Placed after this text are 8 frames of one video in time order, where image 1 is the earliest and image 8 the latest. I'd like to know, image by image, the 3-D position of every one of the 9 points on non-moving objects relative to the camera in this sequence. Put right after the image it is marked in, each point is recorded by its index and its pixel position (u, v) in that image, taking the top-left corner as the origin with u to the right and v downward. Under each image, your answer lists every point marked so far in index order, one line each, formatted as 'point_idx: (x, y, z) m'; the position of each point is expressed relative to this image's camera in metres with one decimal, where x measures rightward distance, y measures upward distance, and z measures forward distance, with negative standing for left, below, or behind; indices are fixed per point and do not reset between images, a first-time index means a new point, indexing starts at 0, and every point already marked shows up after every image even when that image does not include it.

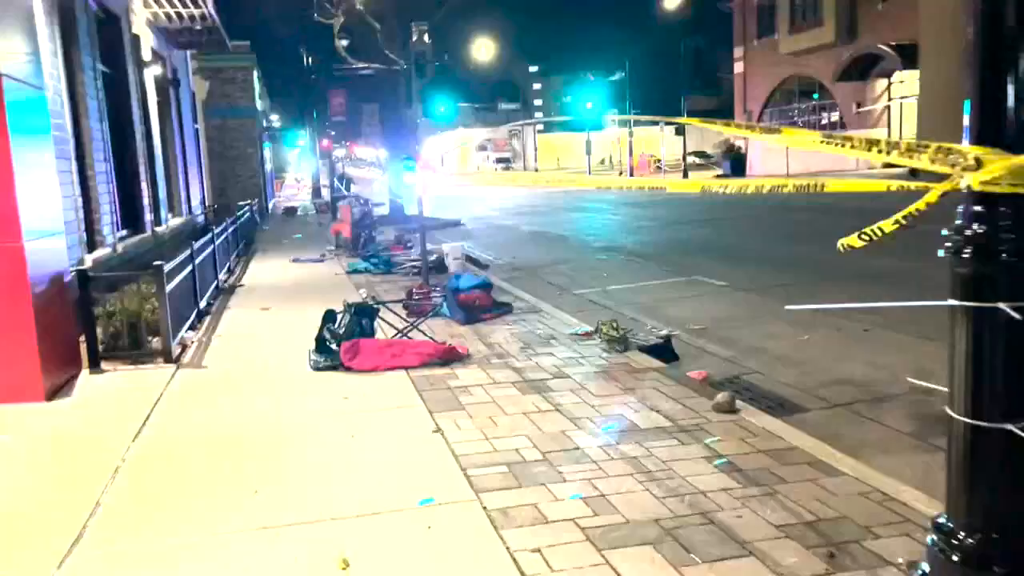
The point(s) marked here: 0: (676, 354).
0: (+1.6, -0.6, +8.1) m
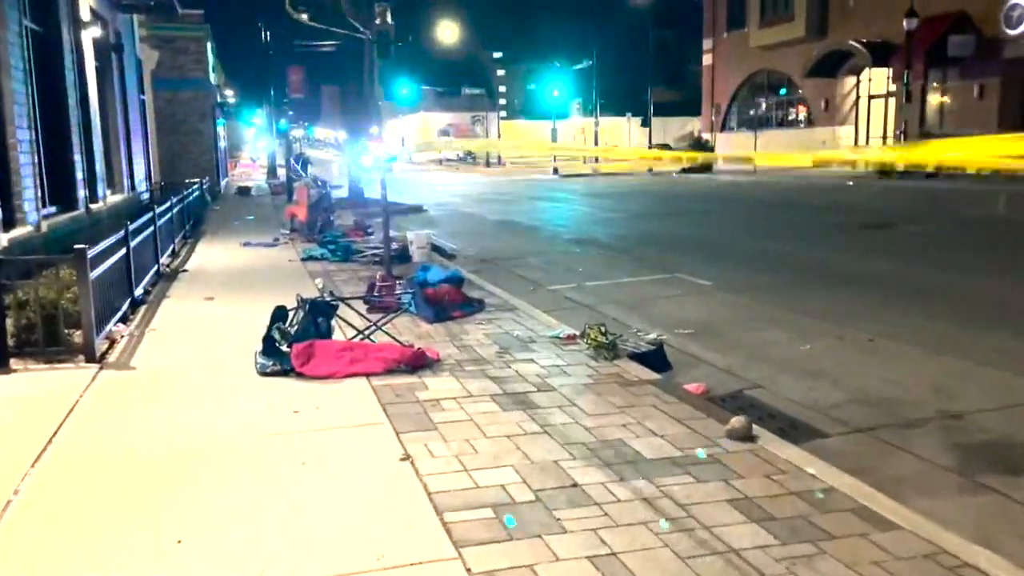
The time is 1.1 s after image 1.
0: (+1.4, -0.7, +7.3) m
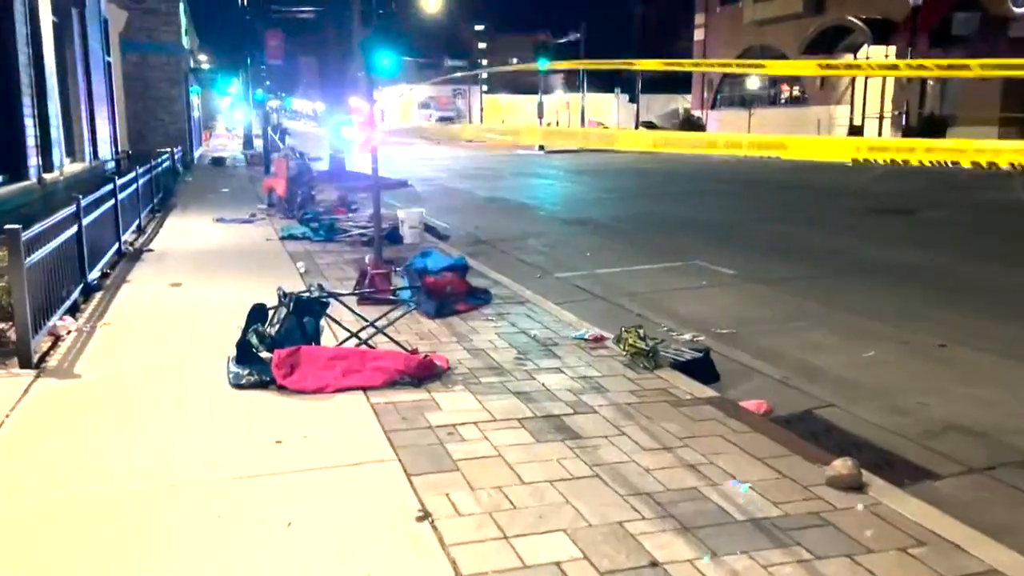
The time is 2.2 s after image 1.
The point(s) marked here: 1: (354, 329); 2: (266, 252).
0: (+1.5, -0.6, +6.2) m
1: (-1.2, -0.4, +6.5) m
2: (-3.4, +0.5, +11.6) m
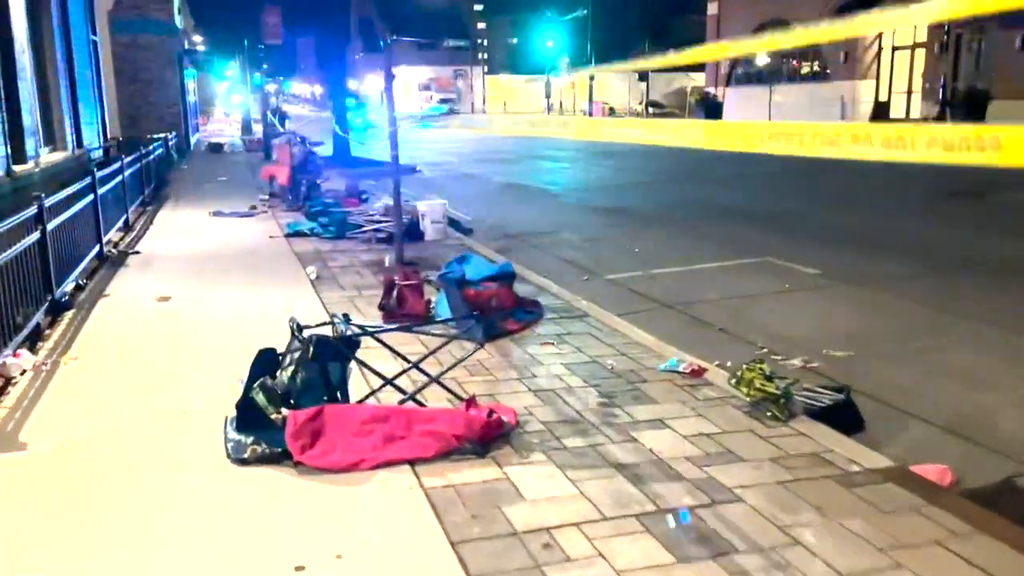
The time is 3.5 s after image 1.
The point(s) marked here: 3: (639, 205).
0: (+2.0, -0.8, +4.8) m
1: (-0.7, -0.5, +5.1) m
2: (-2.9, +0.4, +10.1) m
3: (+2.2, +1.5, +14.9) m
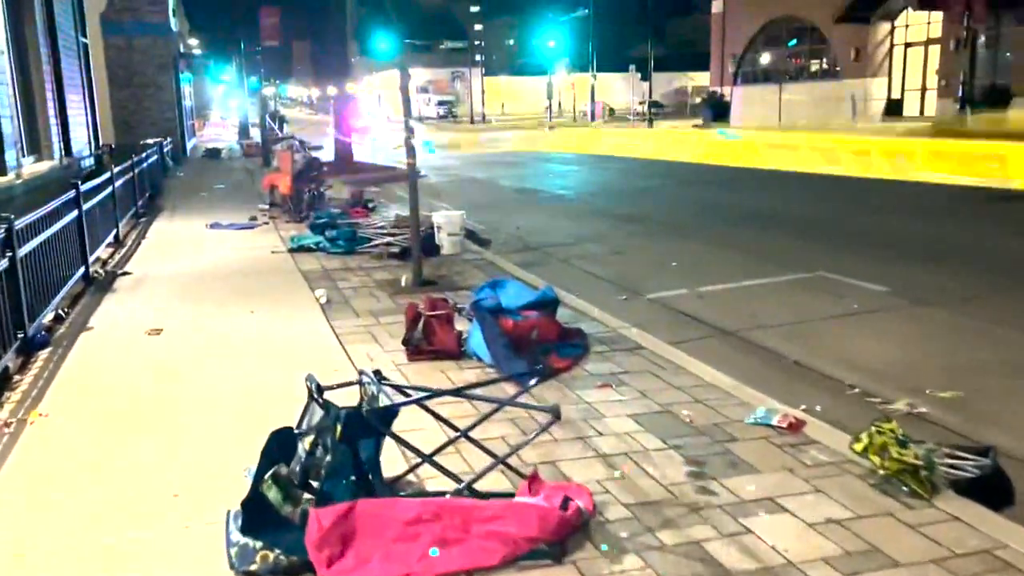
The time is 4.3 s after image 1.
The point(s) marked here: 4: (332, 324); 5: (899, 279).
0: (+2.3, -0.9, +3.9) m
1: (-0.4, -0.7, +4.2) m
2: (-2.6, +0.2, +9.2) m
3: (+2.5, +1.3, +14.0) m
4: (-1.5, -0.3, +7.0) m
5: (+3.8, +0.1, +8.3) m
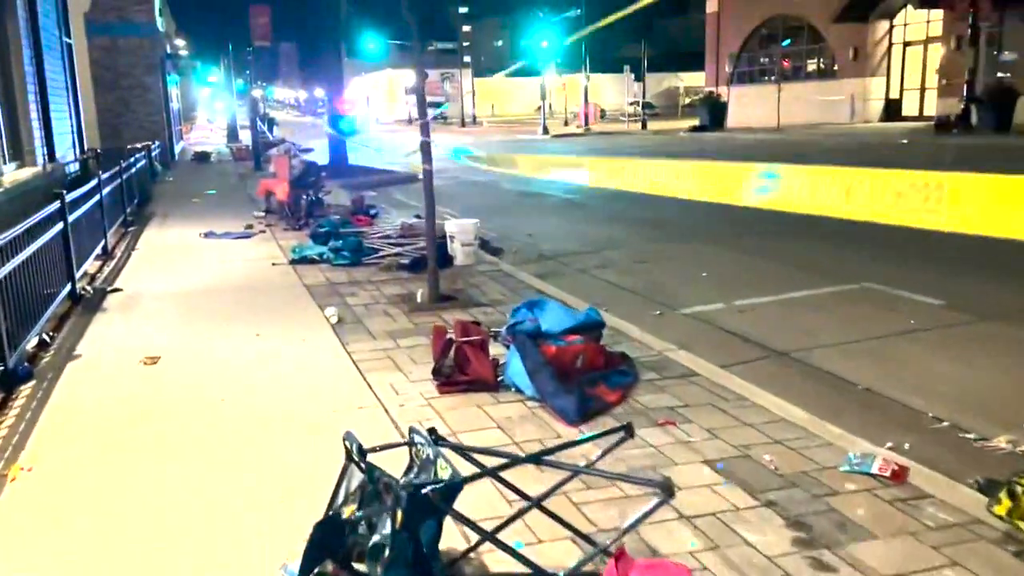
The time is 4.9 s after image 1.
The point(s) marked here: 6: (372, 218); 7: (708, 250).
0: (+2.6, -1.1, +3.3) m
1: (-0.1, -0.9, +3.5) m
2: (-2.4, 0.0, +8.5) m
3: (+2.7, +1.2, +13.4) m
4: (-1.2, -0.4, +6.3) m
5: (+4.1, 0.0, +7.7) m
6: (-2.1, +1.1, +12.5) m
7: (+2.4, +0.4, +10.2) m
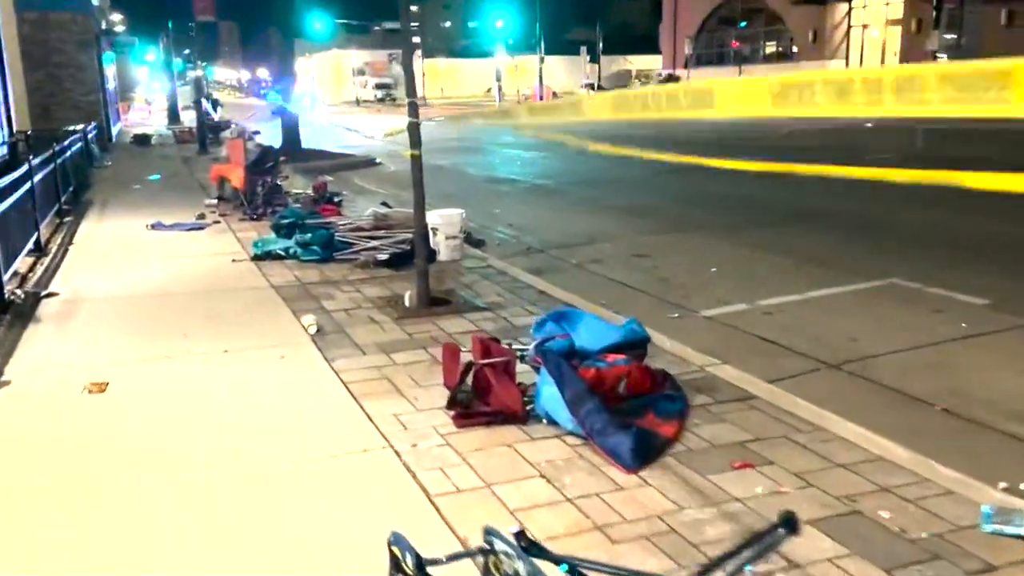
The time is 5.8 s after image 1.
0: (+2.9, -1.1, +2.6) m
1: (+0.1, -1.0, +2.7) m
2: (-2.4, 0.0, +7.5) m
3: (+2.3, +1.3, +12.6) m
4: (-1.1, -0.5, +5.4) m
5: (+4.1, 0.0, +7.1) m
6: (-2.4, +1.1, +11.5) m
7: (+2.3, +0.5, +9.5) m
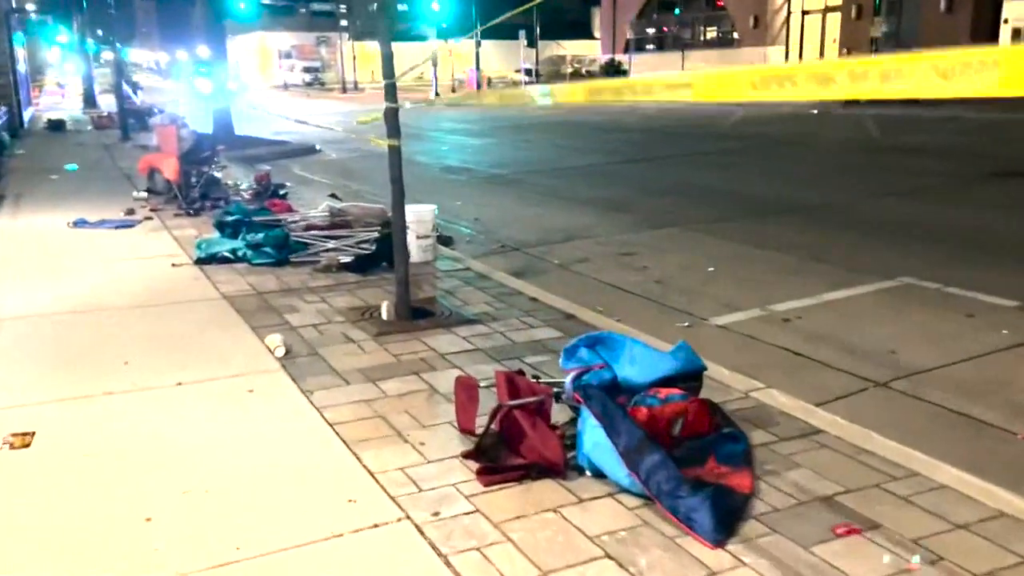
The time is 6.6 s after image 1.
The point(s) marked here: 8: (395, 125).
0: (+3.2, -1.2, +2.1) m
1: (+0.4, -1.1, +1.9) m
2: (-2.5, -0.1, +6.5) m
3: (+1.8, +1.3, +12.0) m
4: (-1.1, -0.6, +4.5) m
5: (+4.0, 0.0, +6.6) m
6: (-2.8, +1.1, +10.4) m
7: (+2.0, +0.5, +8.8) m
8: (-0.8, +1.1, +5.8) m
